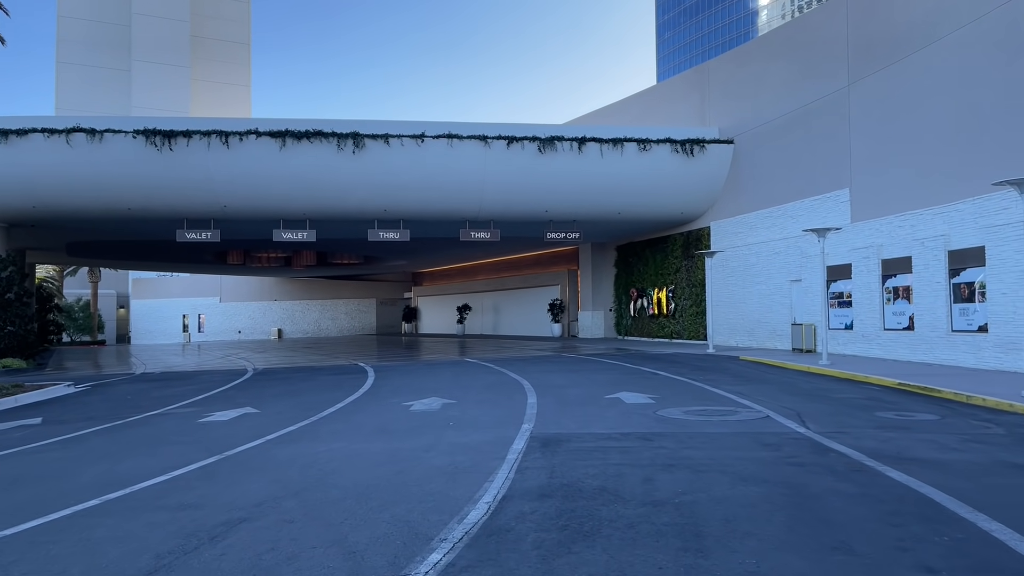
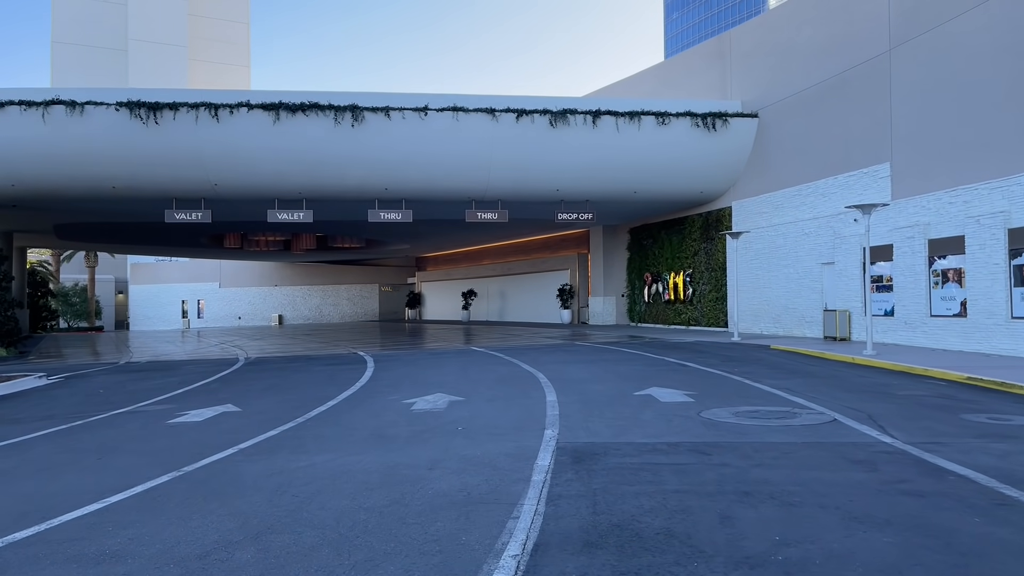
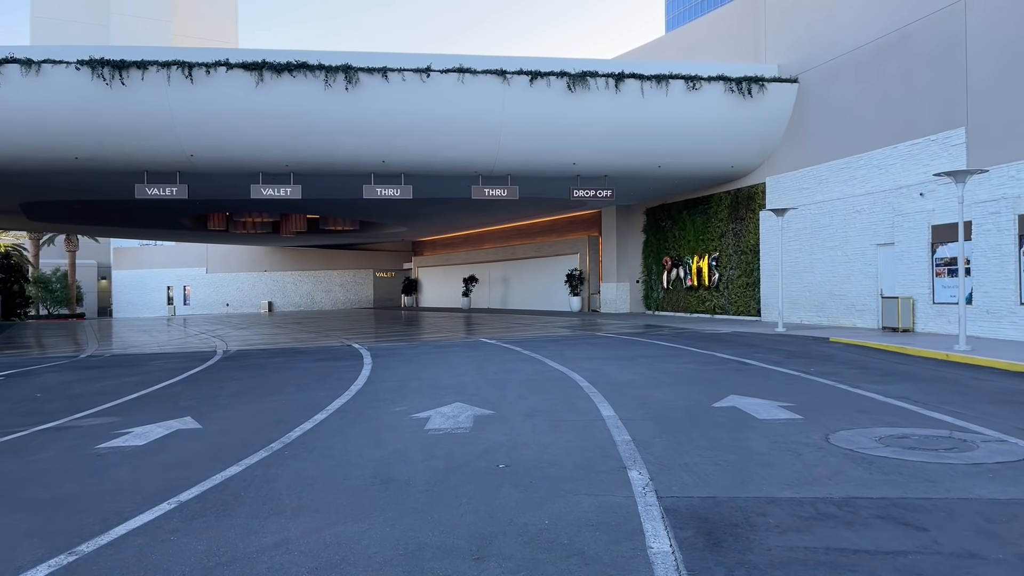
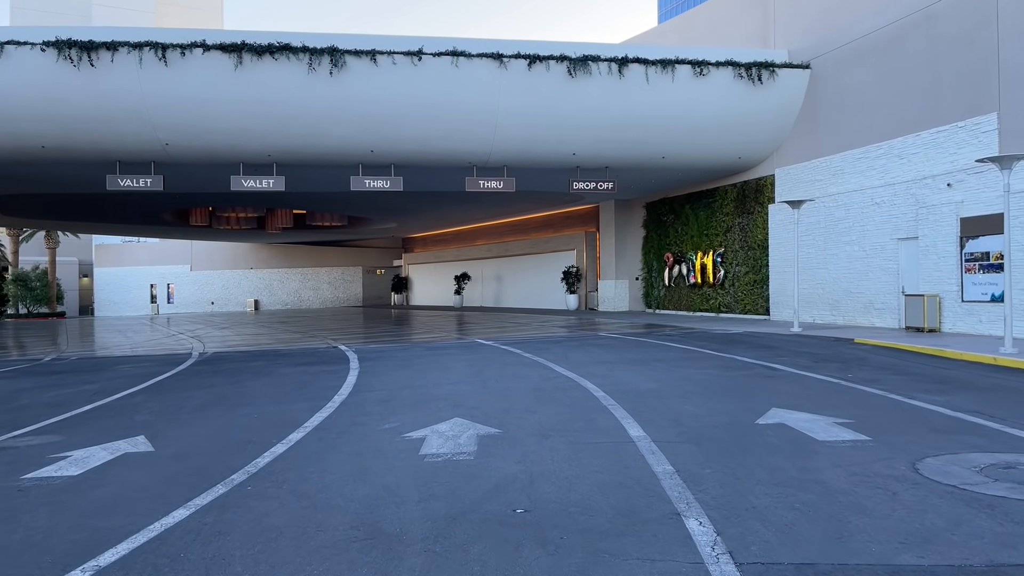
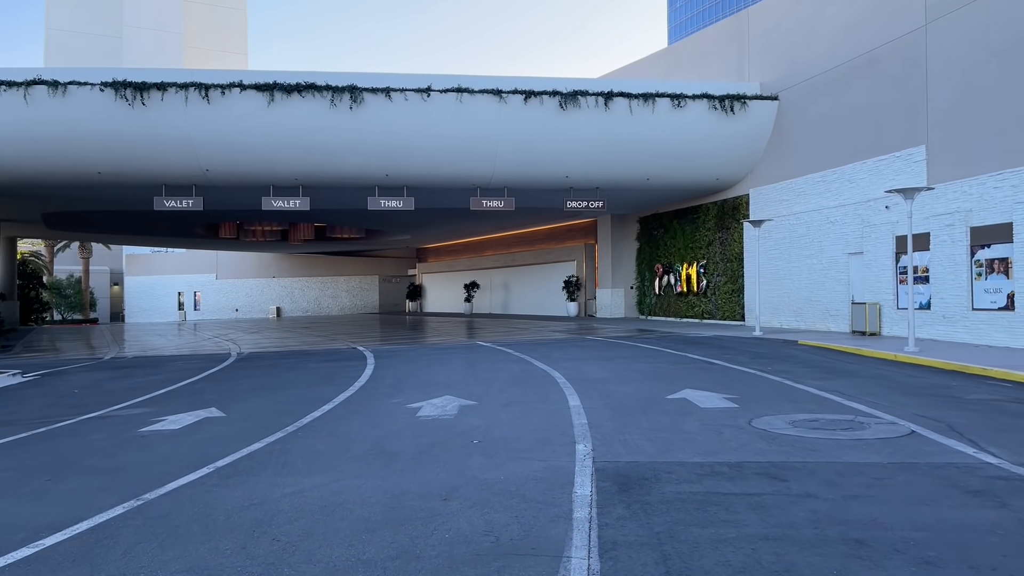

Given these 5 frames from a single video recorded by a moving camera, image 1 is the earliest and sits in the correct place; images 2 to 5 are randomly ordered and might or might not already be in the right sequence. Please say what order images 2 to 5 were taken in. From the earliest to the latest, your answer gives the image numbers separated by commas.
2, 5, 3, 4
